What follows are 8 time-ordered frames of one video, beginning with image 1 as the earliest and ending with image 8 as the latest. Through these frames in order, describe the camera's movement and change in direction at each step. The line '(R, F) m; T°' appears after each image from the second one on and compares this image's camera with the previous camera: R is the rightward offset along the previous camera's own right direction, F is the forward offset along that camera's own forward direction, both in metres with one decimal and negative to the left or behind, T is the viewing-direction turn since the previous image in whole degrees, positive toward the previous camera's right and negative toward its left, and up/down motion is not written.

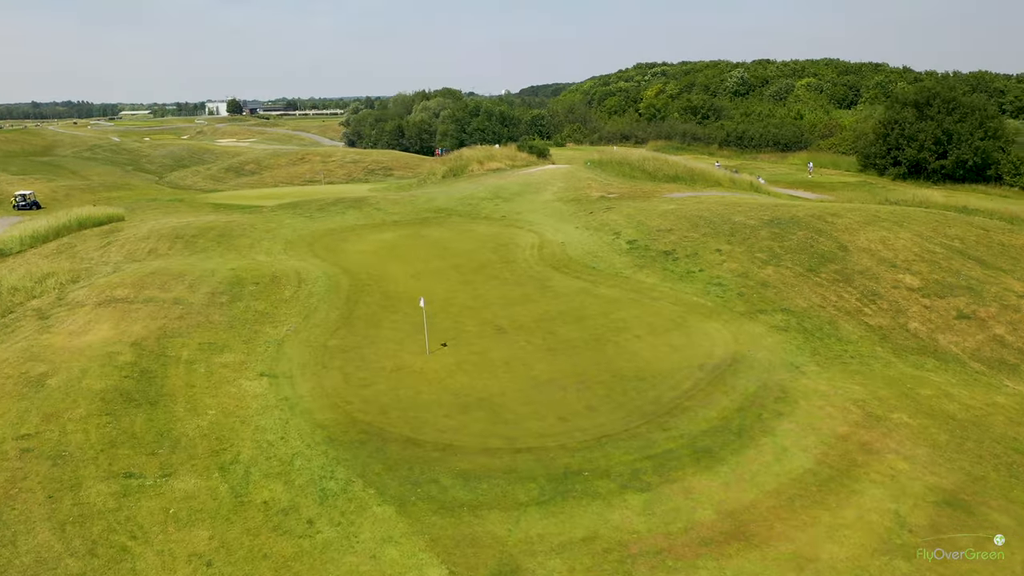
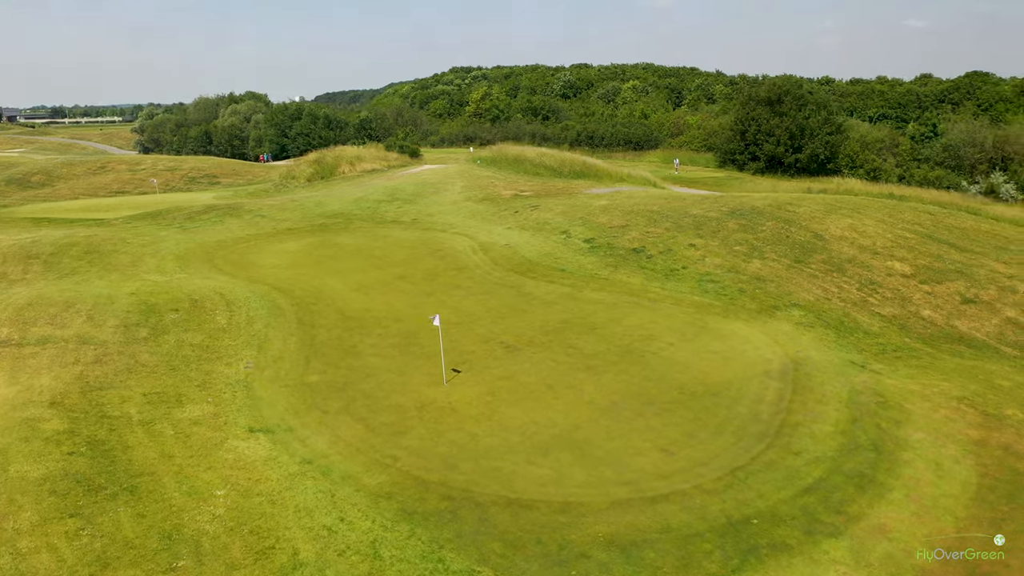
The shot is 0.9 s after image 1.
(-4.3, +3.8) m; +14°
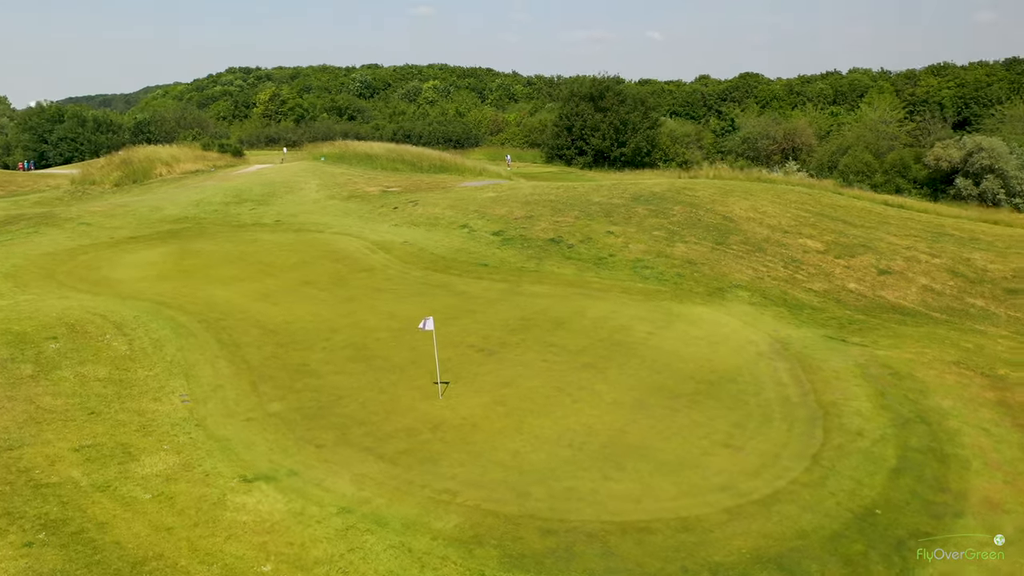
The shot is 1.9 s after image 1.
(-3.5, +2.4) m; +15°
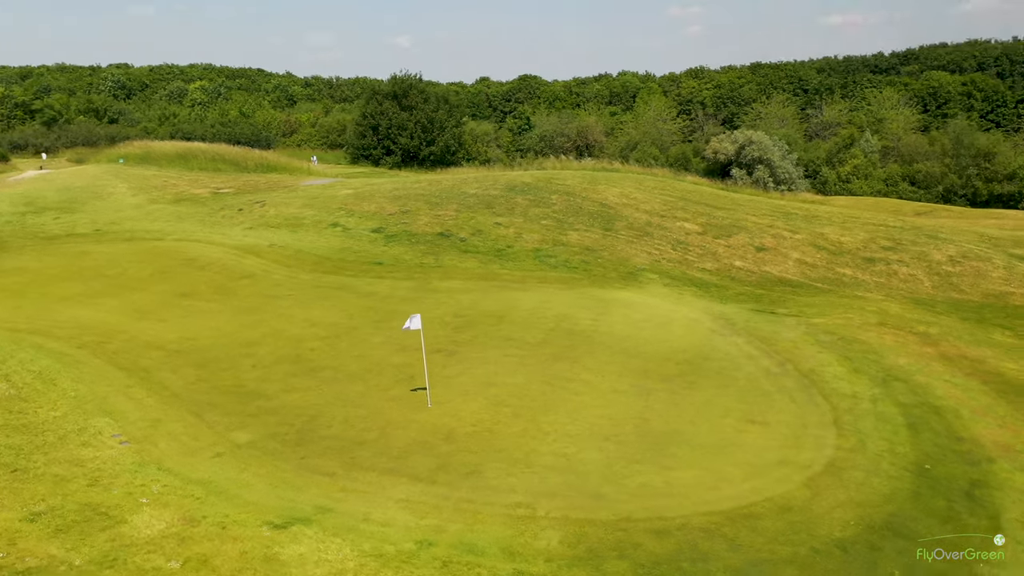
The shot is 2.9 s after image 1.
(-3.2, +1.6) m; +16°
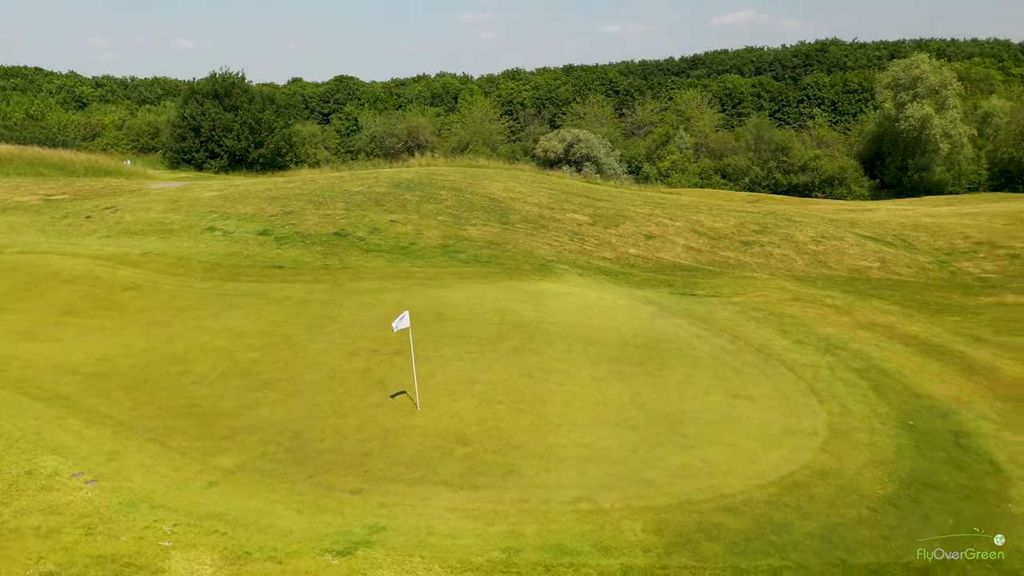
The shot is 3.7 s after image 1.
(-2.4, +0.8) m; +13°
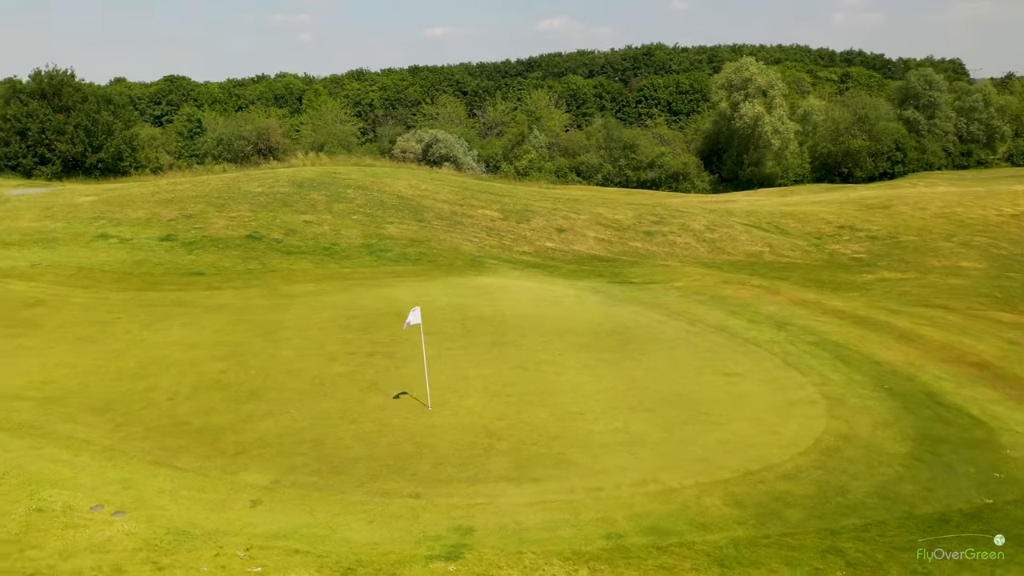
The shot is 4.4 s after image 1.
(-2.2, +0.4) m; +11°
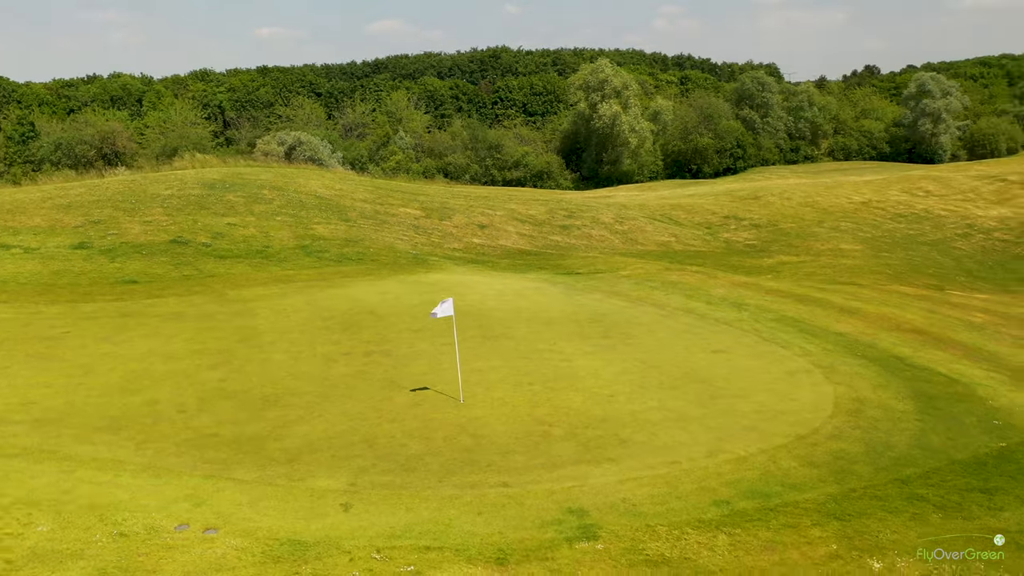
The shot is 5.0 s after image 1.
(-2.3, +0.2) m; +11°
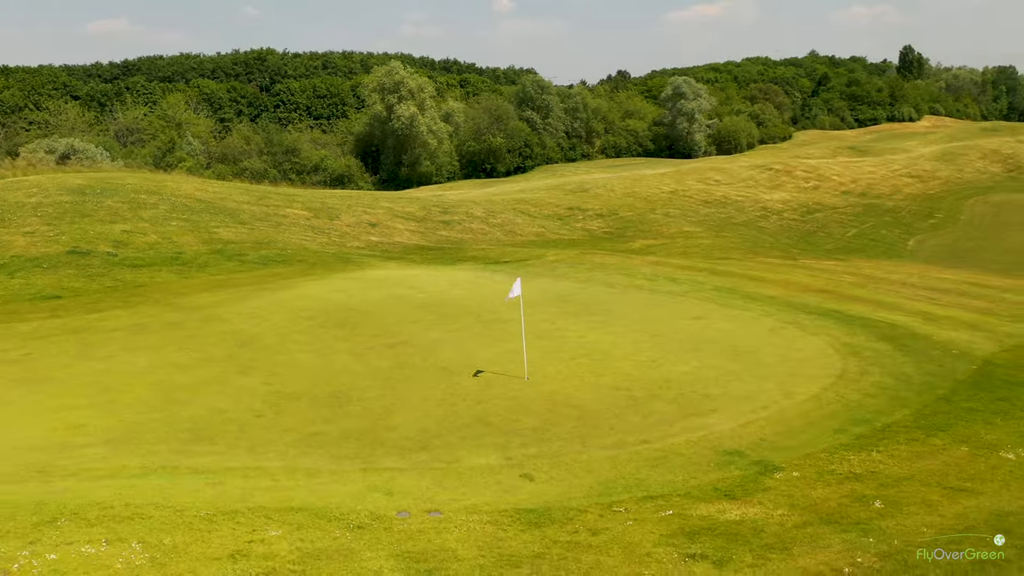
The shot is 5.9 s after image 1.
(-3.7, +0.2) m; +16°
